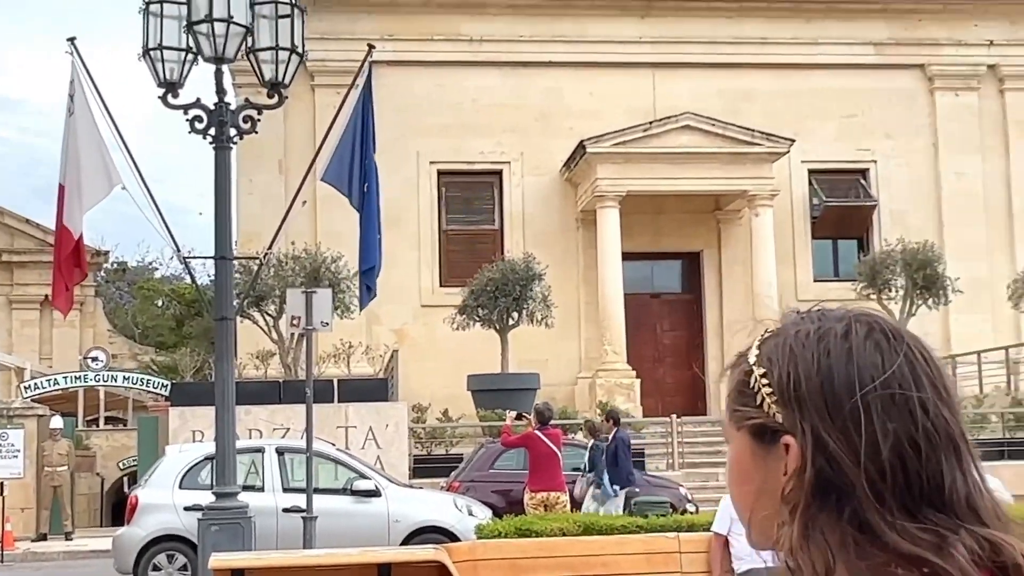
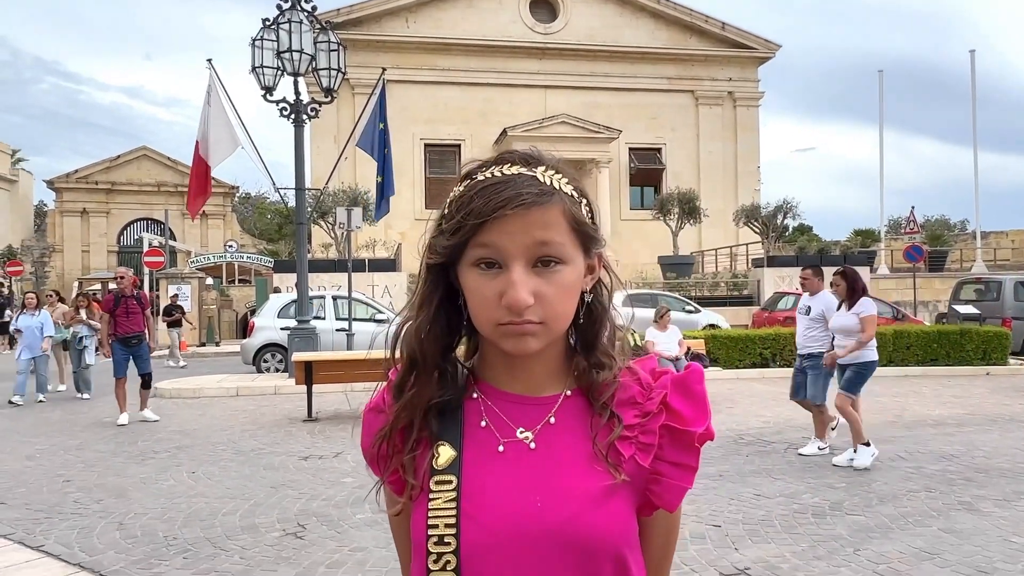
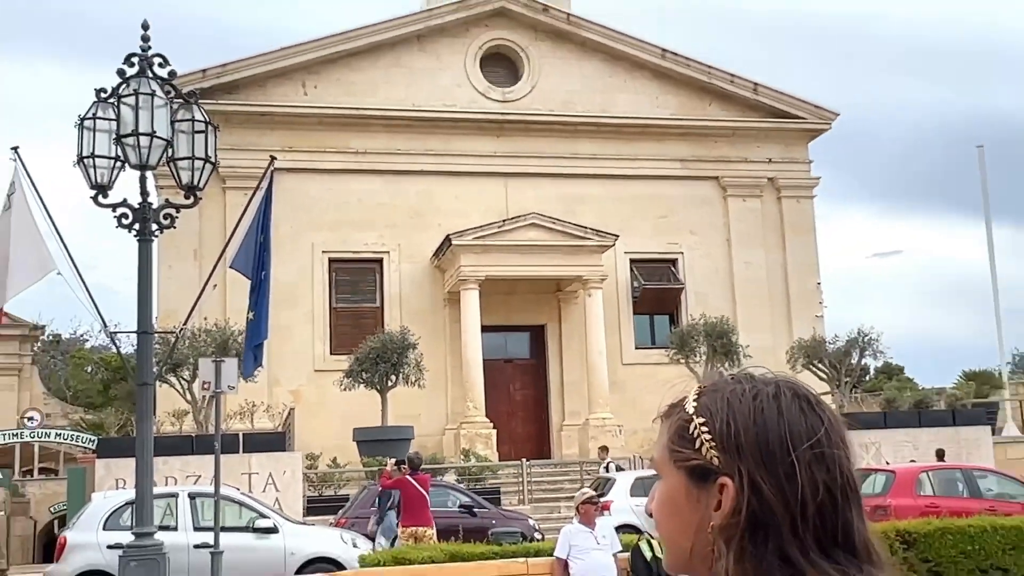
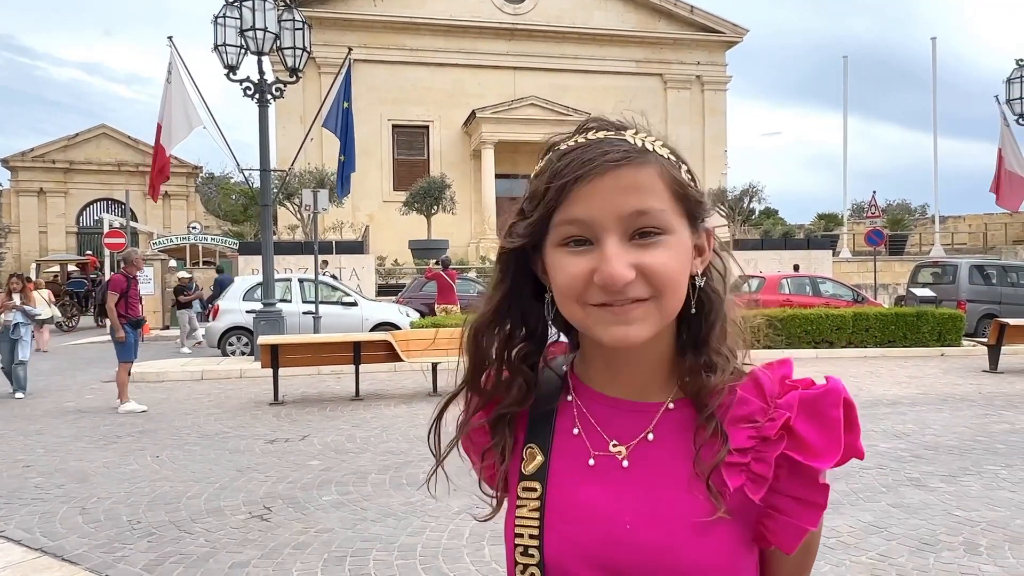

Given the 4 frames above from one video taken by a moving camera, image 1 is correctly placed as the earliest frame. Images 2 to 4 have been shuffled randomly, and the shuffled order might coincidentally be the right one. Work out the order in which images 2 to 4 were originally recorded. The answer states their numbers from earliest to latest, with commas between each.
3, 2, 4
